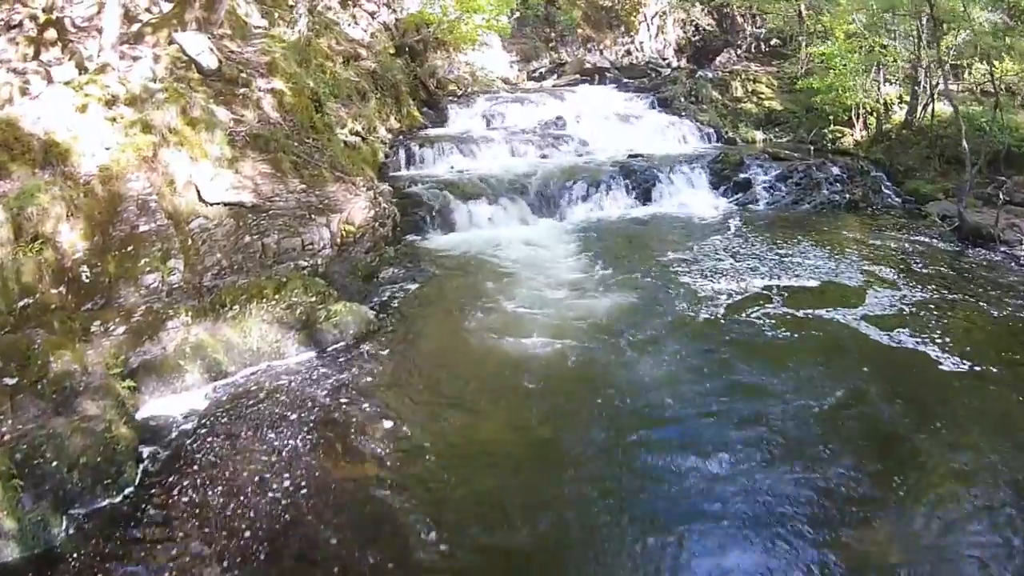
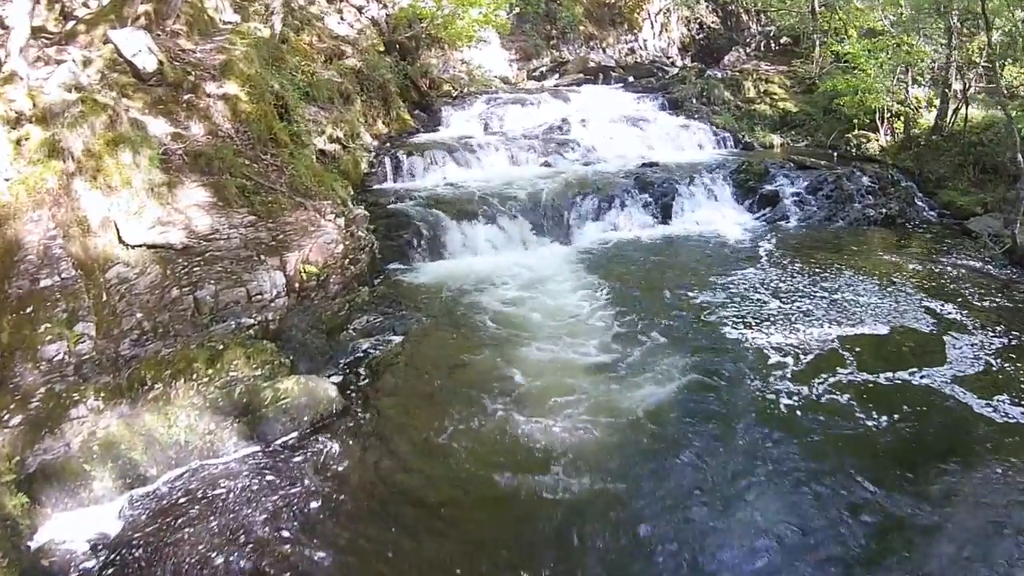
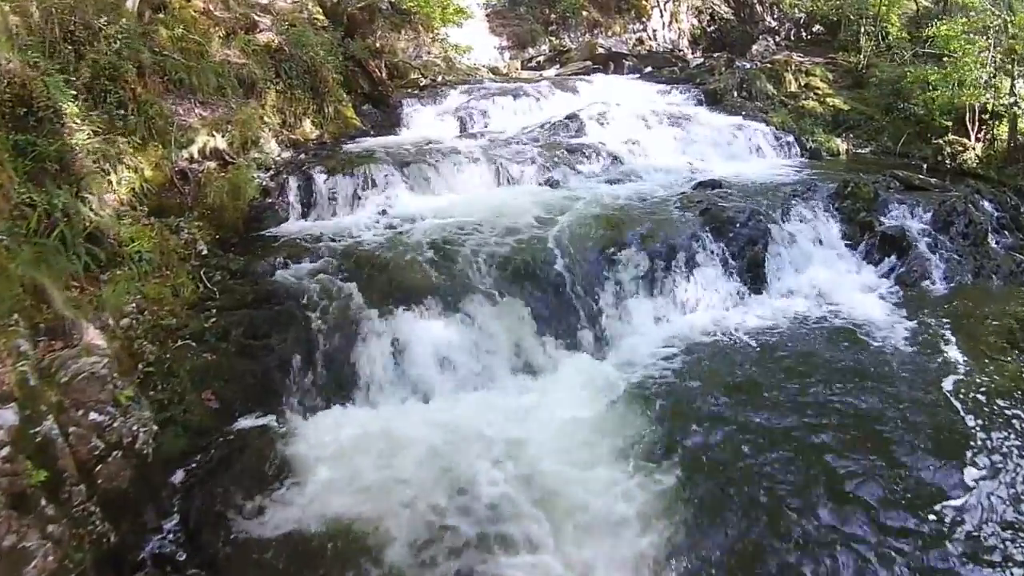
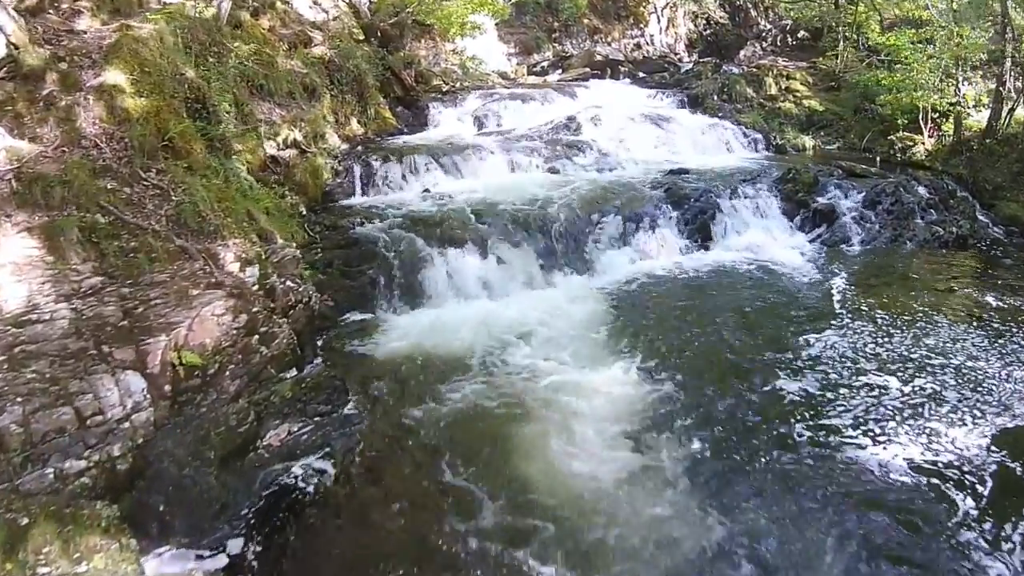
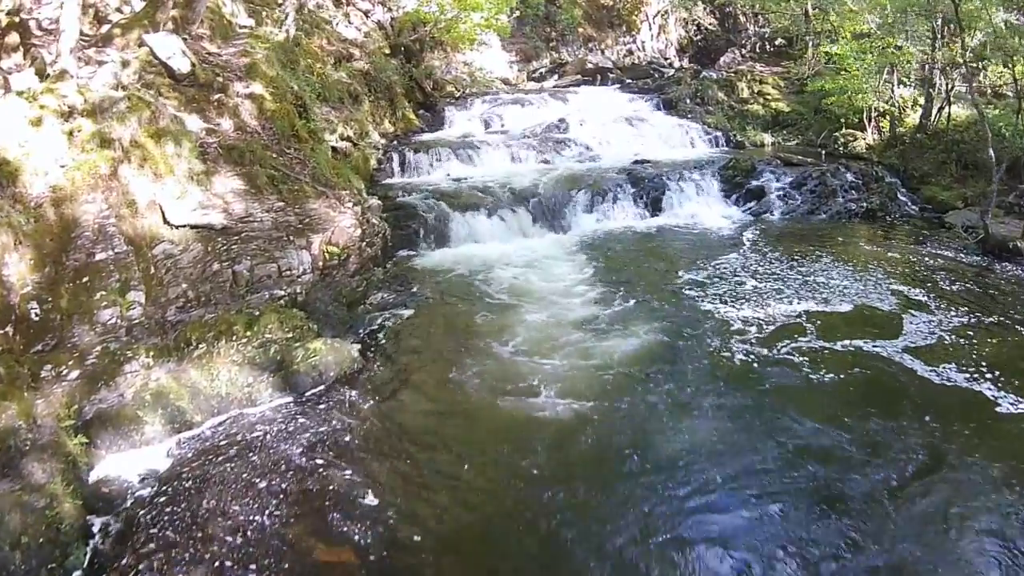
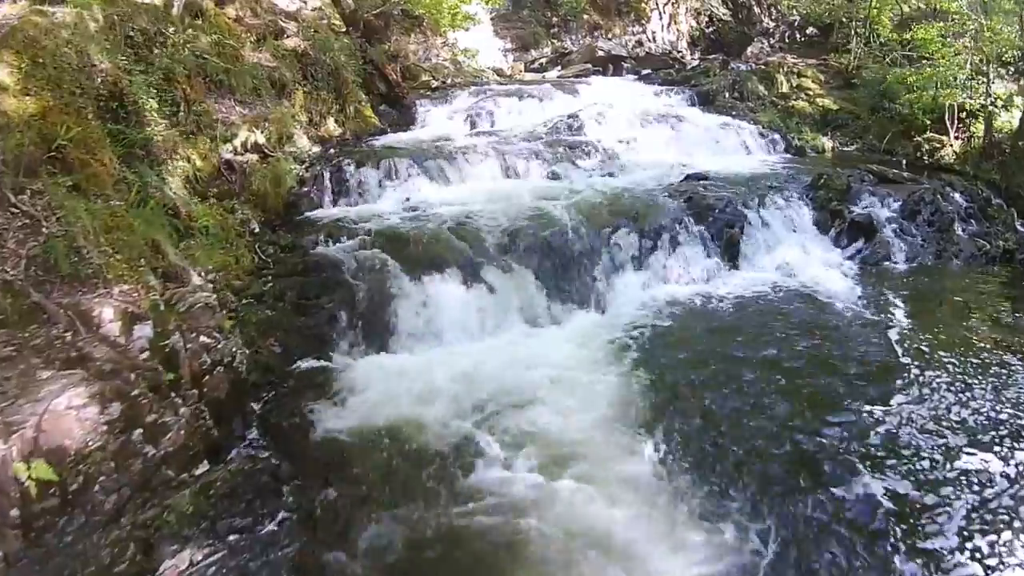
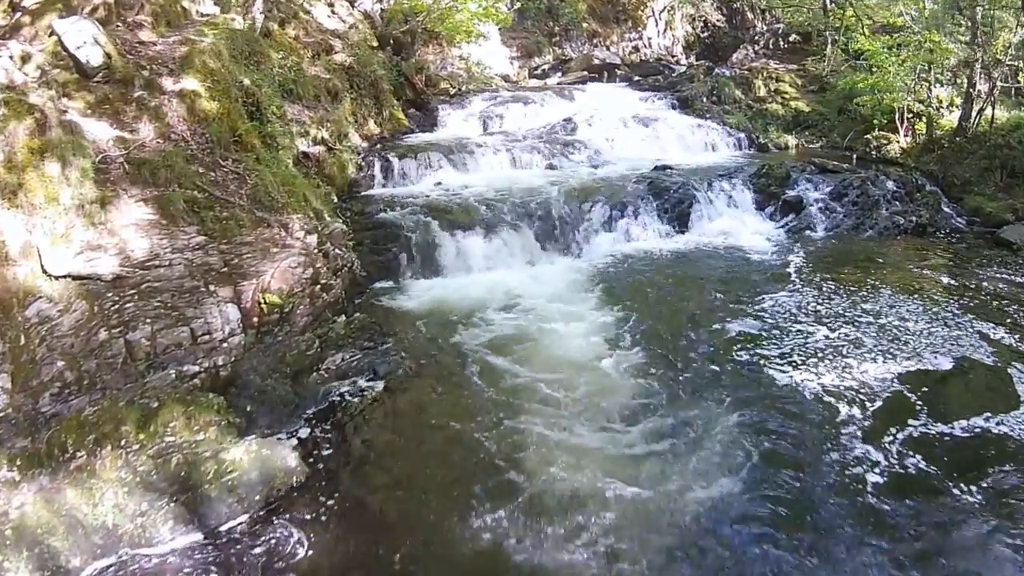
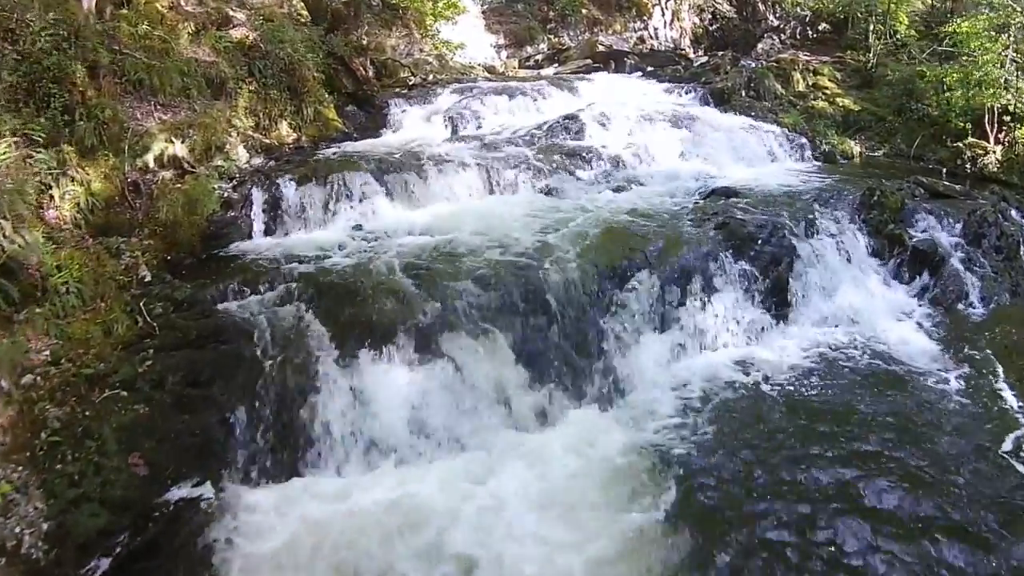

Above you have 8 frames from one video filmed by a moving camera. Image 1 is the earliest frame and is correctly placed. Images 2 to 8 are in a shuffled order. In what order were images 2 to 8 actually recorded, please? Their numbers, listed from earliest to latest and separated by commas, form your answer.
5, 2, 7, 4, 6, 3, 8
